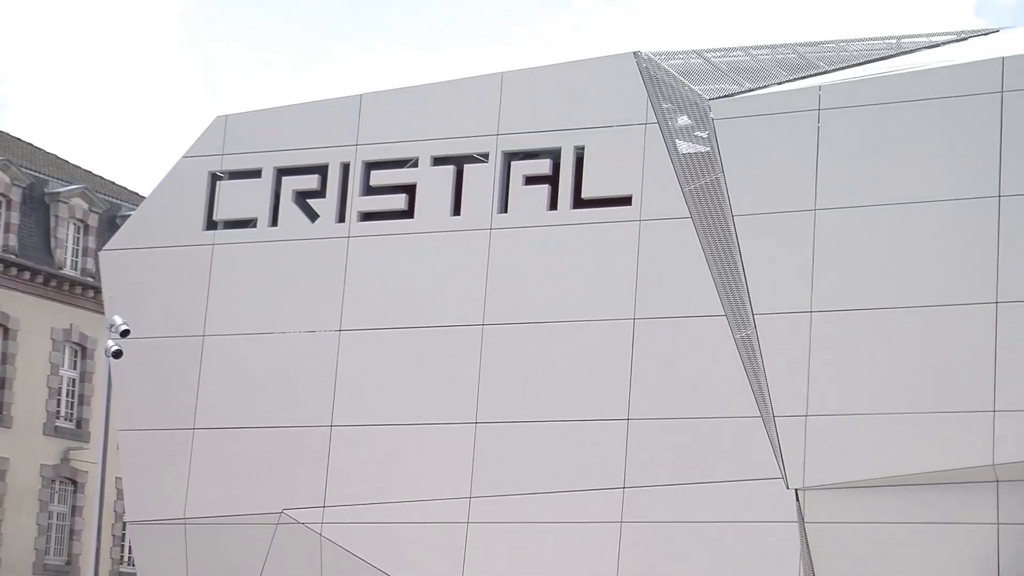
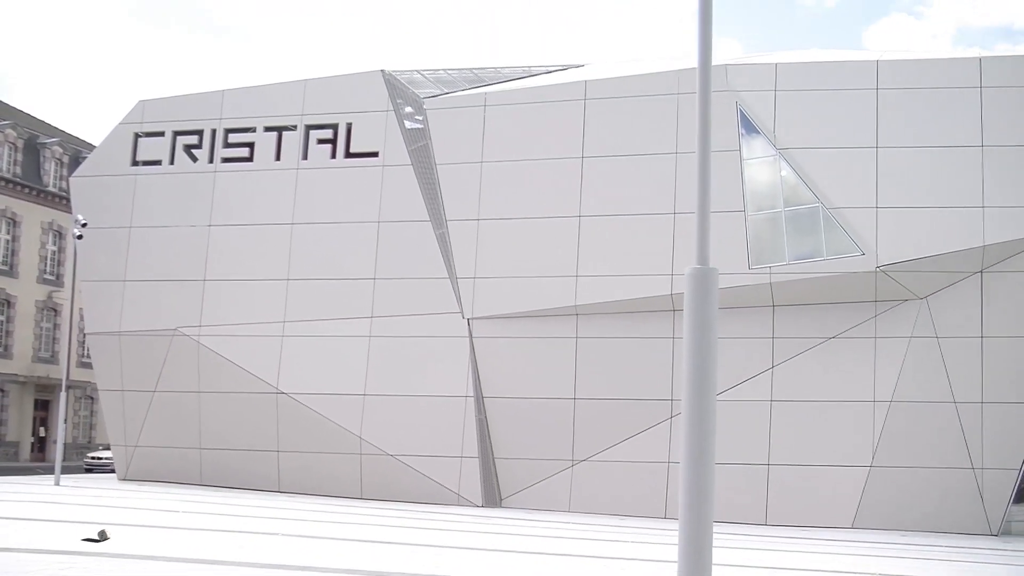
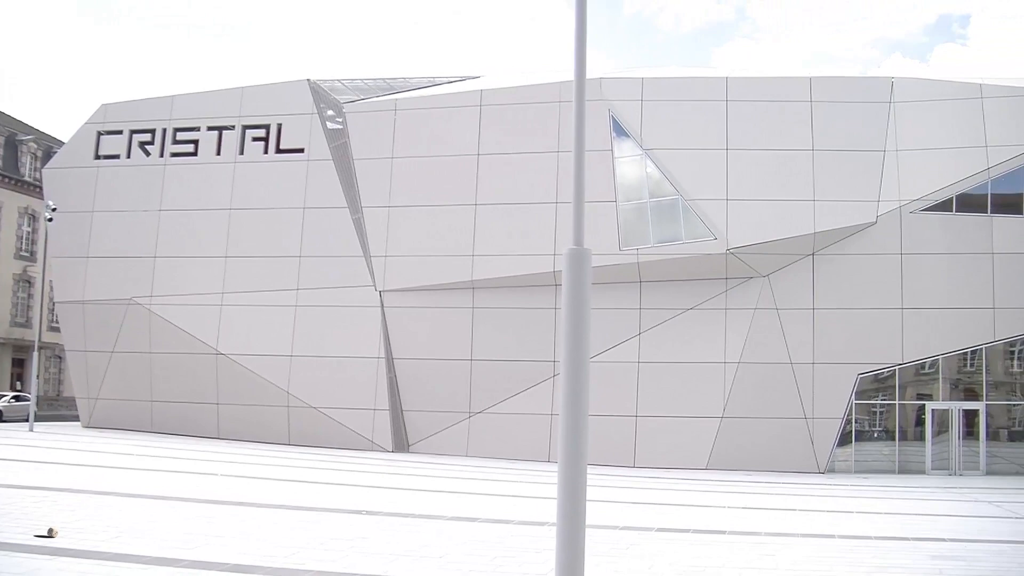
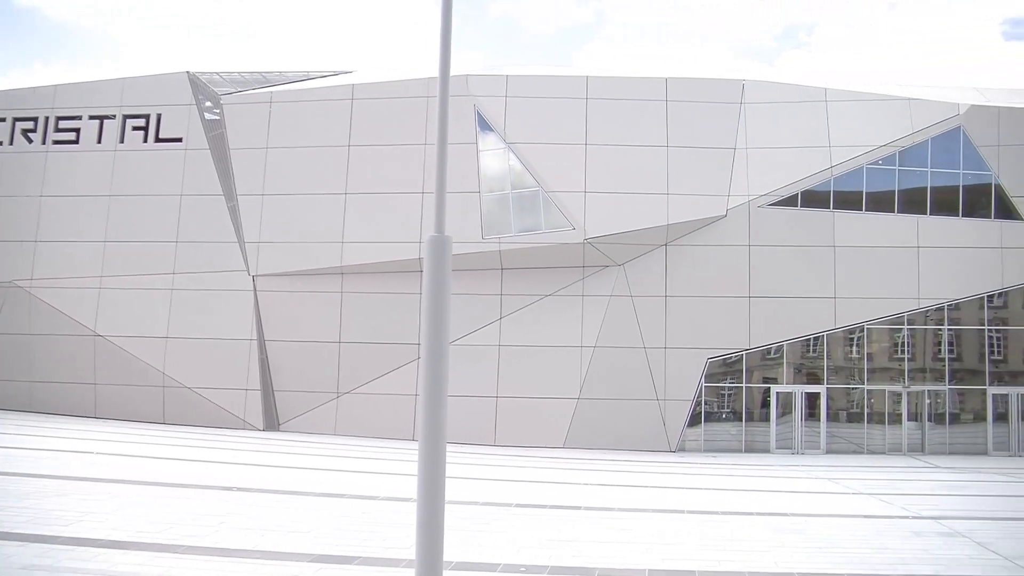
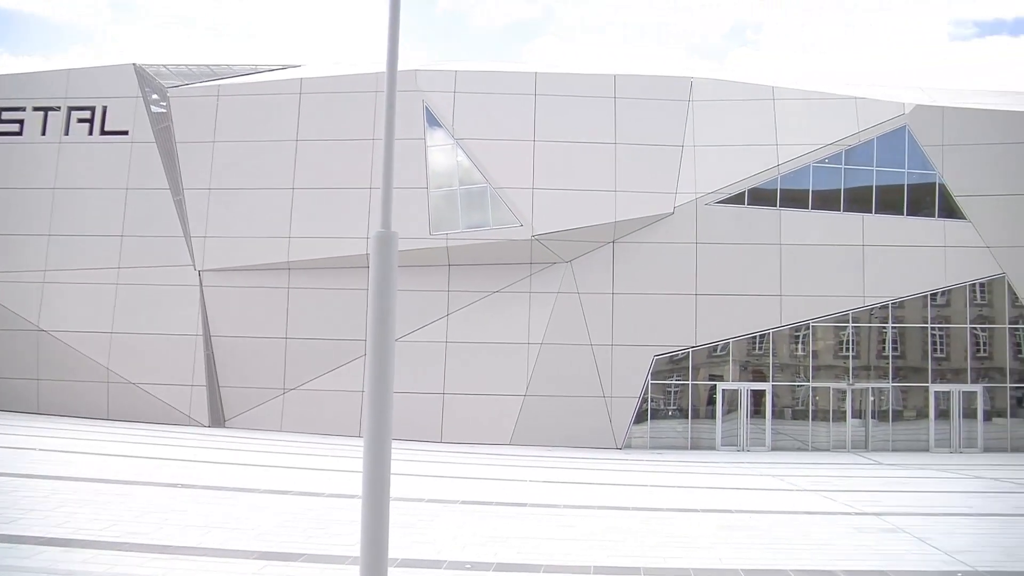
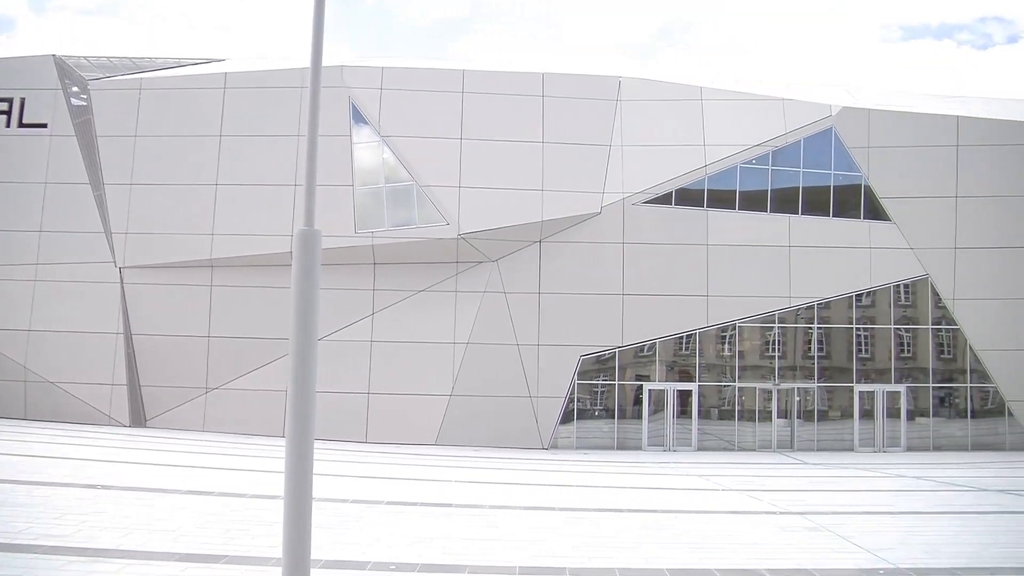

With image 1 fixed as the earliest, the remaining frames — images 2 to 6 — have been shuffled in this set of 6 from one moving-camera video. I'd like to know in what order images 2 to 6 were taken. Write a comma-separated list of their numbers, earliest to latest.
2, 3, 4, 5, 6
